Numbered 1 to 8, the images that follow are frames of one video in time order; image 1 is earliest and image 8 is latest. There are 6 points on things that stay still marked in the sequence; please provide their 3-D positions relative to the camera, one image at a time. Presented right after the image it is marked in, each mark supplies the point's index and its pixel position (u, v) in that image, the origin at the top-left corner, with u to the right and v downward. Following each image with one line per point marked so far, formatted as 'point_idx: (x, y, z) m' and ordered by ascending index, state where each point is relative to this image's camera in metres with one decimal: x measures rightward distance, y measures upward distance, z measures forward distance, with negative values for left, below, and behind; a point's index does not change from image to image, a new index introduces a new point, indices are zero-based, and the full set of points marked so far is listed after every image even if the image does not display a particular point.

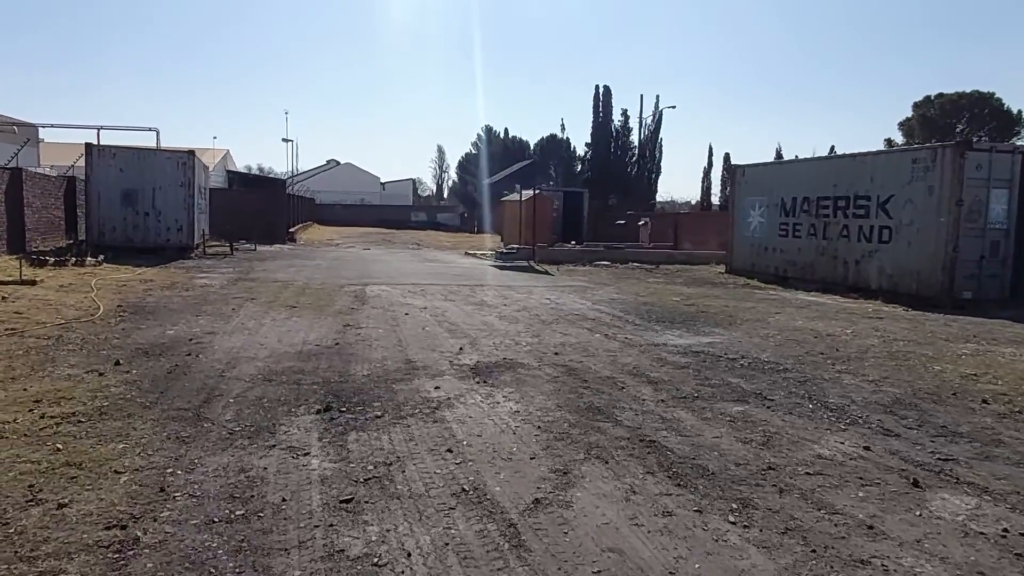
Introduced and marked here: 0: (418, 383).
0: (-0.9, -0.9, +6.4) m
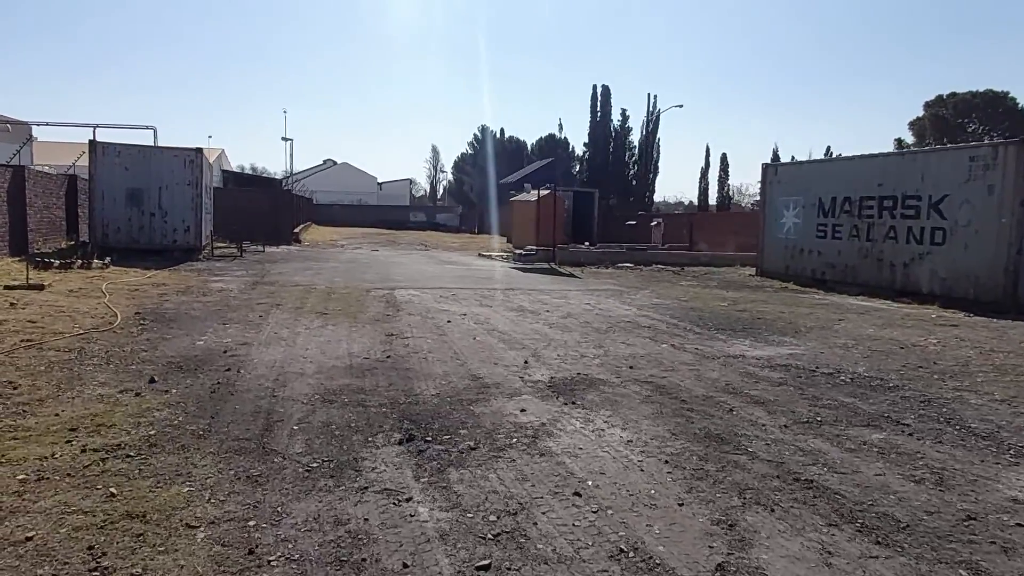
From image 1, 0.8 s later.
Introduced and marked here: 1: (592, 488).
0: (-0.1, -1.0, +5.7) m
1: (+0.5, -1.2, +4.0) m
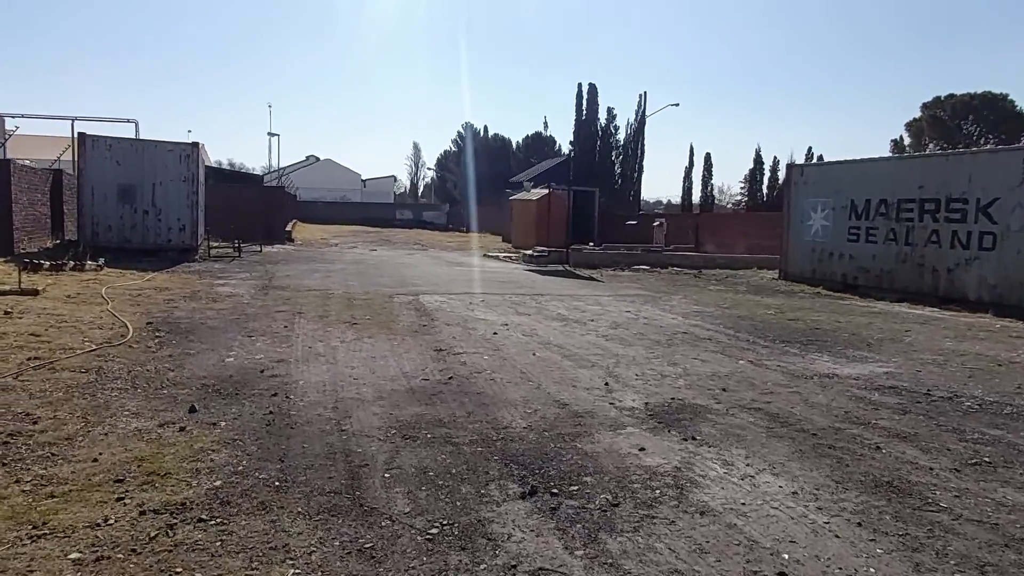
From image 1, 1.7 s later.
0: (+0.7, -1.1, +4.9) m
1: (+1.3, -1.3, +3.2) m
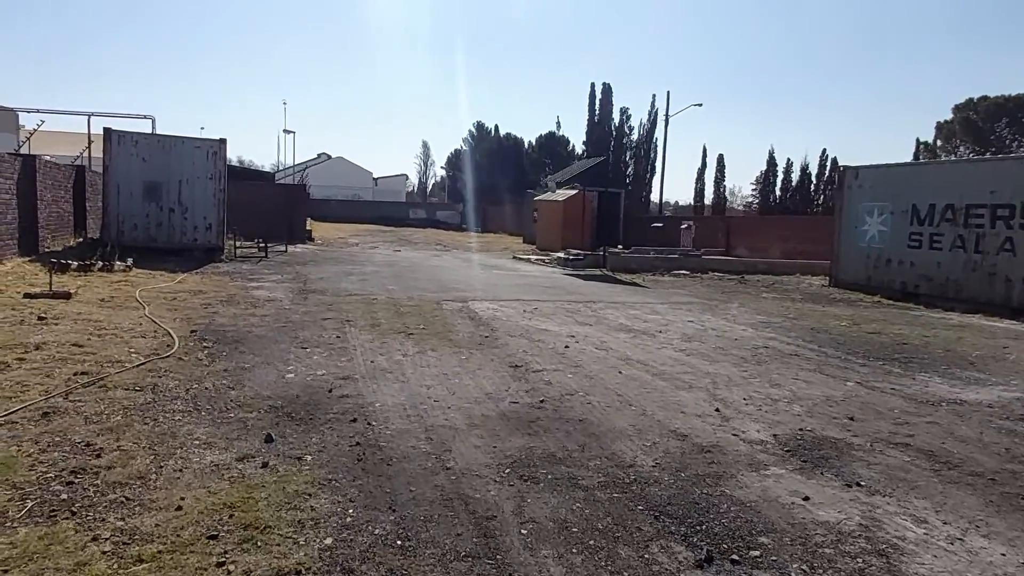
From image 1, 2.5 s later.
0: (+1.6, -1.3, +4.3) m
1: (+2.2, -1.4, +2.5) m
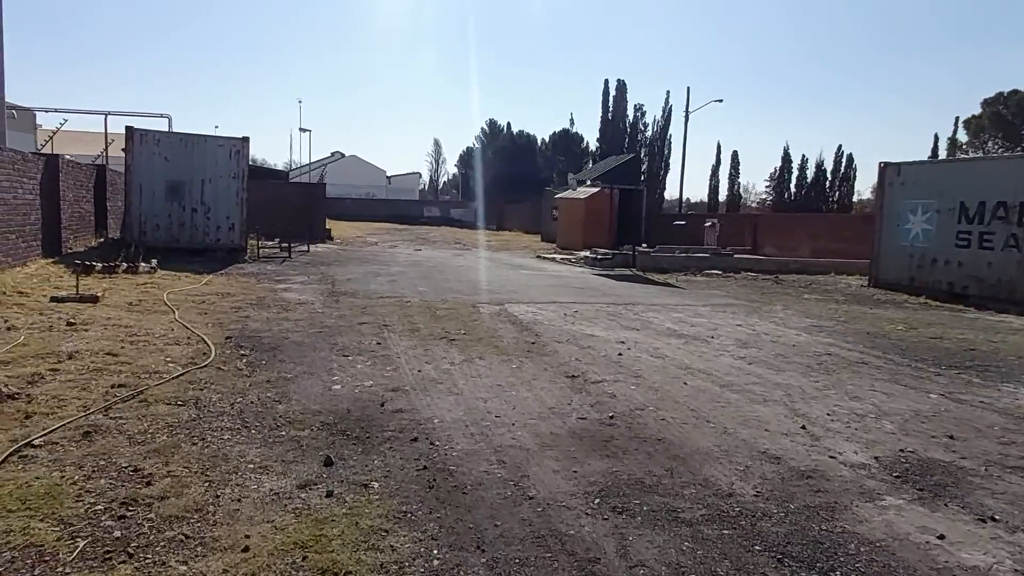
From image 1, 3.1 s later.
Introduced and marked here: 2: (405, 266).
0: (+2.1, -1.3, +3.8) m
1: (+2.7, -1.5, +2.1) m
2: (-2.9, +0.6, +18.3) m
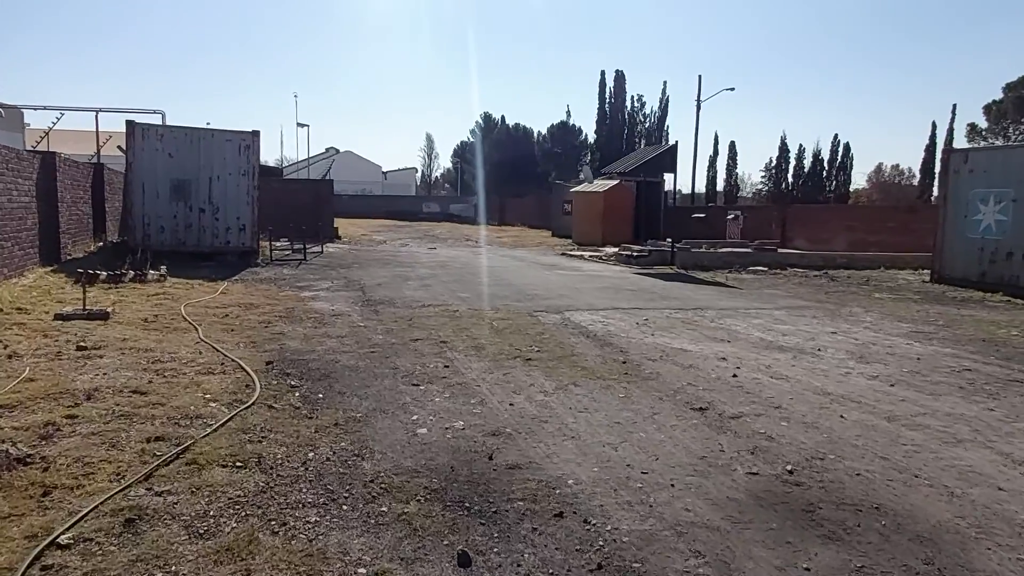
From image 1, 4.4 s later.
0: (+3.1, -1.5, +2.6) m
1: (+3.7, -1.6, +0.9) m
2: (-2.1, +0.5, +17.0) m
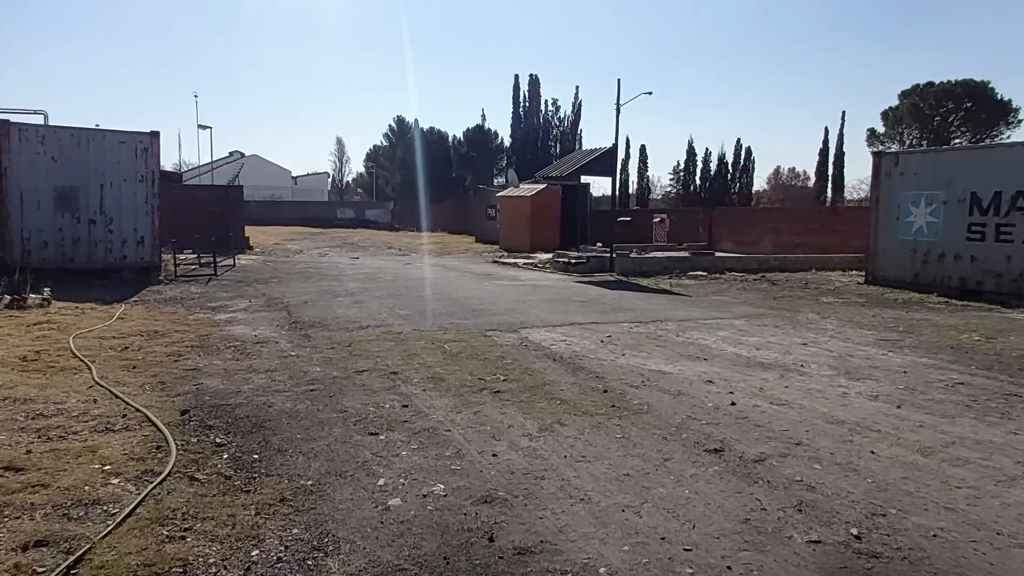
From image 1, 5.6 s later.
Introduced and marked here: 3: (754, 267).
0: (+3.4, -1.6, +2.1) m
1: (+4.2, -1.7, +0.4) m
2: (-3.6, +0.2, +15.7) m
3: (+6.6, +0.6, +18.5) m
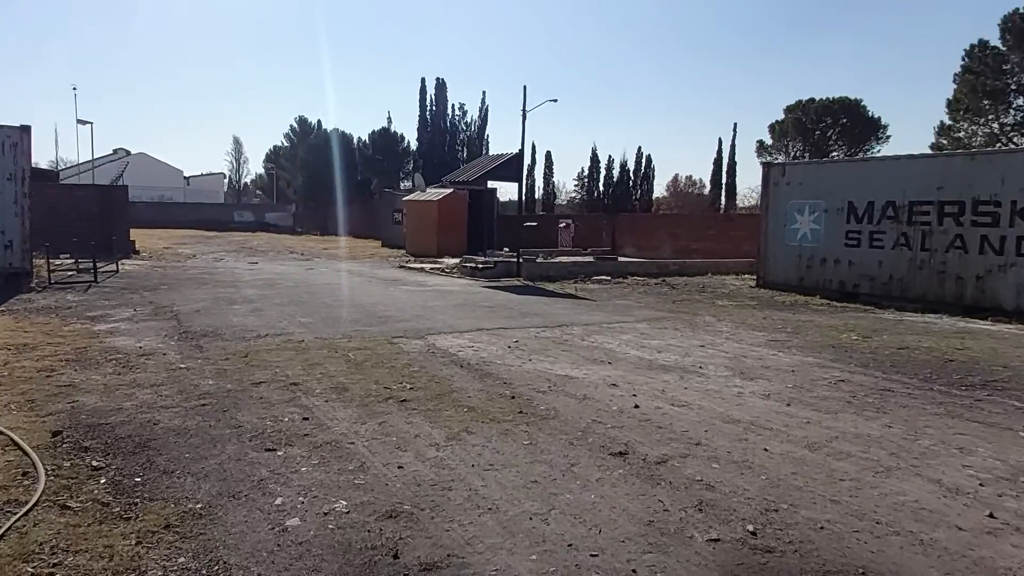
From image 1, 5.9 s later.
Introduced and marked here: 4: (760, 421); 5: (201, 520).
0: (+3.1, -1.6, +2.4) m
1: (+4.1, -1.7, +0.9) m
2: (-5.7, 0.0, +15.0) m
3: (+4.0, +0.5, +19.2) m
4: (+2.1, -1.2, +6.0) m
5: (-1.8, -1.4, +4.0) m
